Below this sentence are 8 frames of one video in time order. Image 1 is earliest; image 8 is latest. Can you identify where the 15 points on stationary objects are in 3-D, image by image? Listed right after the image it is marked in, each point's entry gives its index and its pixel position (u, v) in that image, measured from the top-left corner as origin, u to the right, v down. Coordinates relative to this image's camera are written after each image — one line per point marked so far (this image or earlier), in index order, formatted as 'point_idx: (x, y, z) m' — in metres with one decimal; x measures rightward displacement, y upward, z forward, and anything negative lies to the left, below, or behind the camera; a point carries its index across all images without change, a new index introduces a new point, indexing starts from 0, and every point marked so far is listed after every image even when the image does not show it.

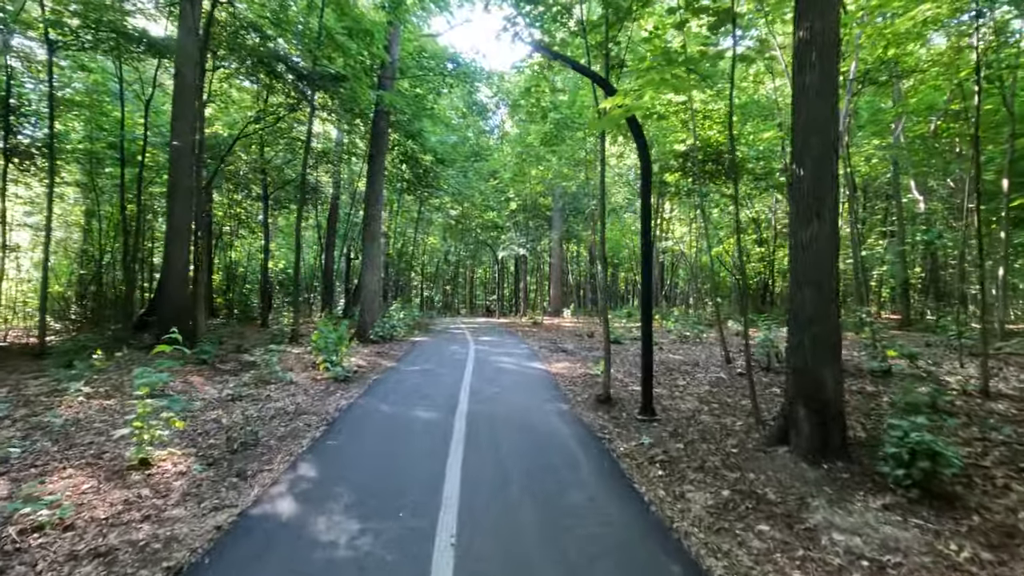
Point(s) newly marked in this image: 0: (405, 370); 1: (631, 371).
0: (-1.9, -1.5, +9.5) m
1: (+2.1, -1.5, +9.3) m
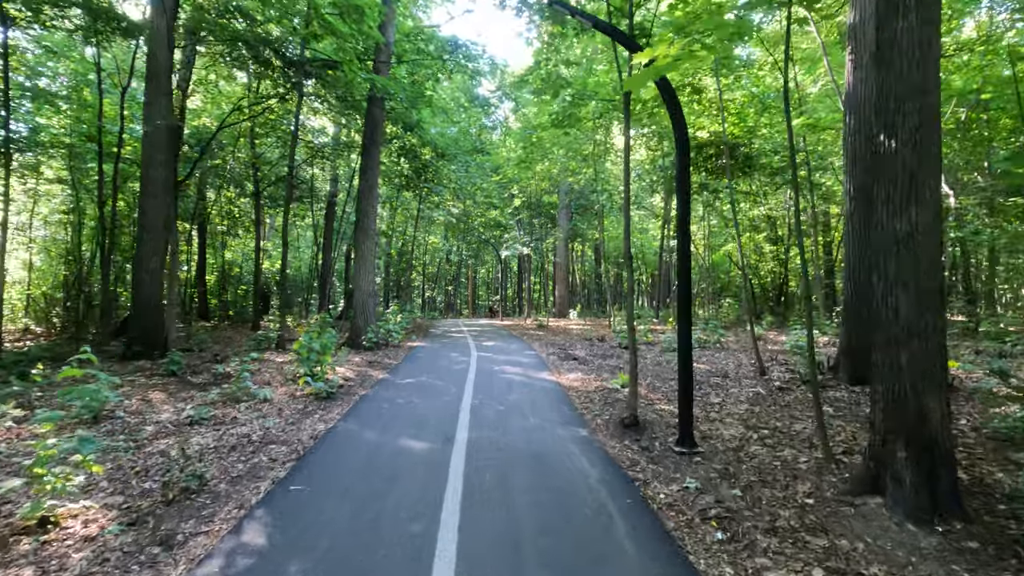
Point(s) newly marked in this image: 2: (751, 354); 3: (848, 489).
0: (-1.8, -1.5, +8.4) m
1: (+2.2, -1.5, +8.2) m
2: (+5.1, -1.4, +11.3) m
3: (+2.5, -1.5, +4.1) m
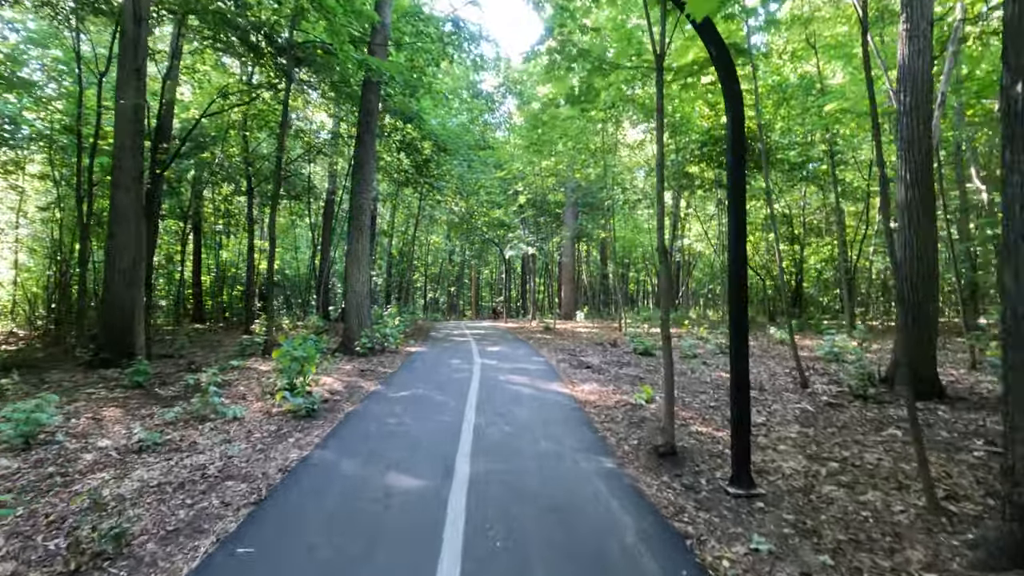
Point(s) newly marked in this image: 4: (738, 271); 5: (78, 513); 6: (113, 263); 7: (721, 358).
0: (-1.7, -1.5, +7.4) m
1: (+2.3, -1.5, +7.1) m
2: (+5.2, -1.4, +10.2) m
3: (+2.6, -1.5, +3.0) m
4: (+1.8, +0.2, +4.3) m
5: (-3.1, -1.6, +3.8) m
6: (-7.0, +0.4, +9.4) m
7: (+4.4, -1.5, +11.2) m
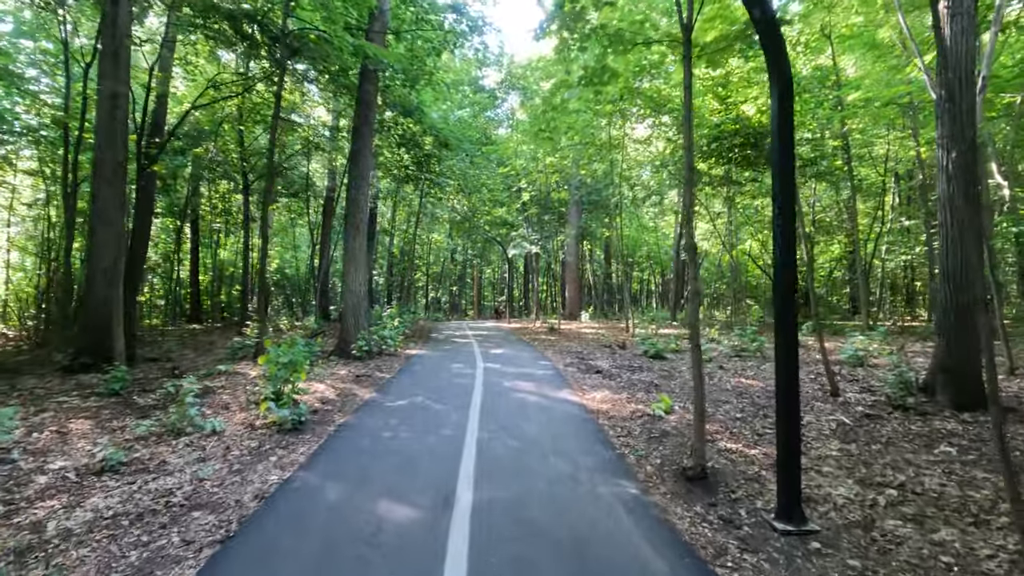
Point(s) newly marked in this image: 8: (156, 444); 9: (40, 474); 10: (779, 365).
0: (-1.6, -1.5, +6.8) m
1: (+2.4, -1.5, +6.6) m
2: (+5.3, -1.4, +9.6) m
3: (+2.7, -1.5, +2.4) m
4: (+1.9, +0.2, +3.7) m
5: (-3.1, -1.6, +3.3) m
6: (-6.9, +0.4, +8.8) m
7: (+4.5, -1.5, +10.6) m
8: (-3.5, -1.5, +5.3) m
9: (-4.0, -1.6, +4.5) m
10: (+1.8, -0.5, +3.6) m
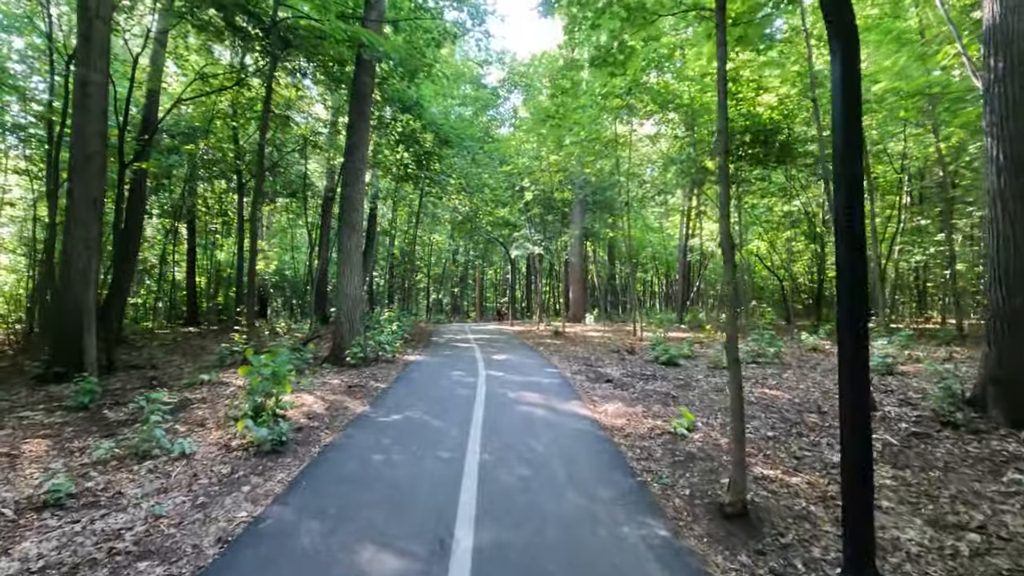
0: (-1.5, -1.6, +6.2) m
1: (+2.4, -1.5, +5.9) m
2: (+5.4, -1.5, +9.0) m
3: (+2.7, -1.6, +1.8) m
4: (+1.9, +0.1, +3.0) m
5: (-3.0, -1.7, +2.7) m
6: (-6.8, +0.4, +8.2) m
7: (+4.6, -1.5, +9.9) m
8: (-3.5, -1.6, +4.7) m
9: (-3.9, -1.6, +3.9) m
10: (+1.9, -0.6, +3.0) m
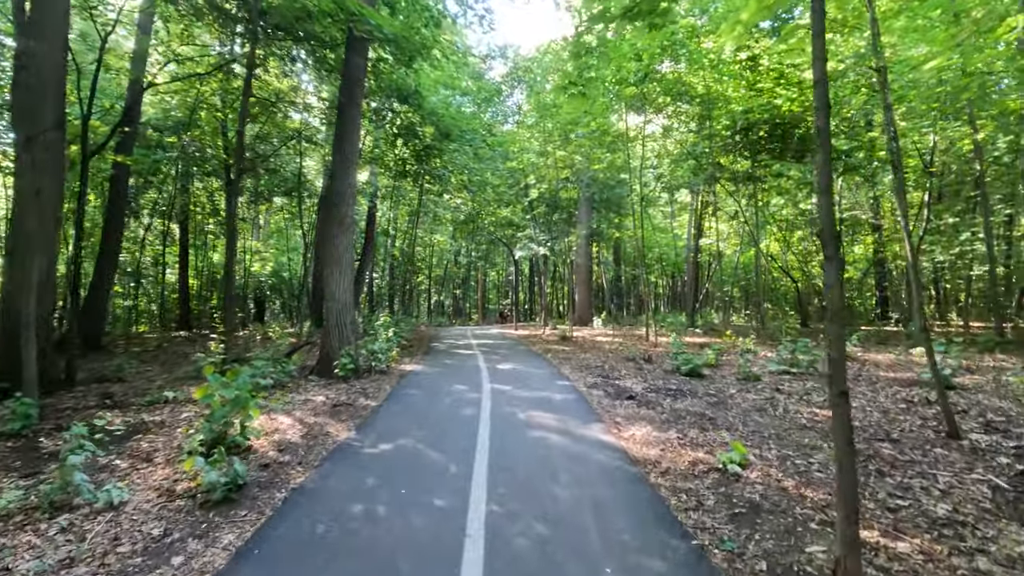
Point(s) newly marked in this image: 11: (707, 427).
0: (-1.4, -1.6, +5.1) m
1: (+2.6, -1.6, +4.8) m
2: (+5.5, -1.5, +7.9) m
3: (+2.8, -1.6, +0.7) m
4: (+2.0, +0.1, +2.0) m
5: (-2.9, -1.7, +1.6) m
6: (-6.7, +0.3, +7.2) m
7: (+4.7, -1.6, +8.8) m
8: (-3.4, -1.6, +3.6) m
9: (-3.8, -1.7, +2.9) m
10: (+2.0, -0.6, +1.9) m
11: (+2.2, -1.6, +6.1) m
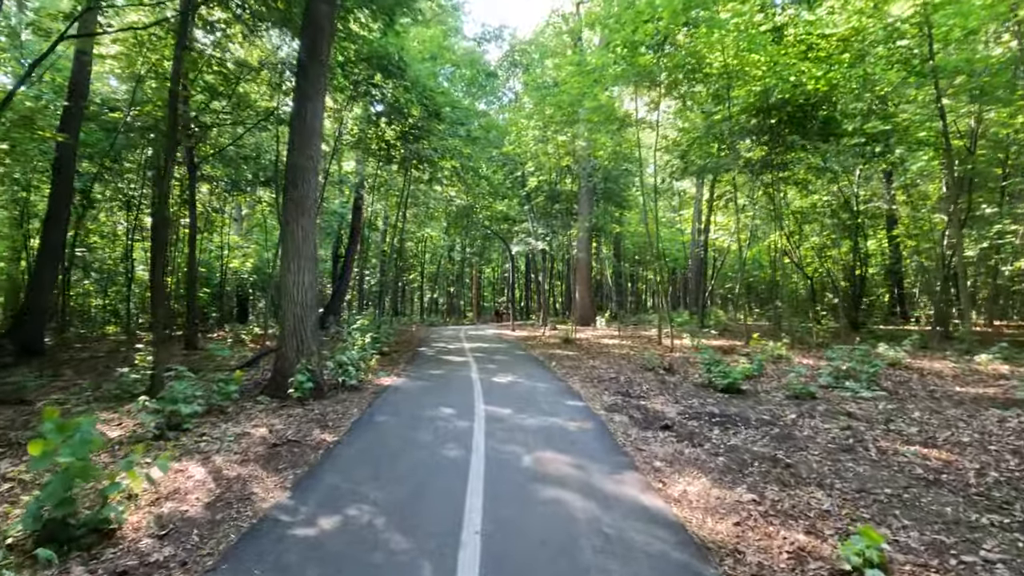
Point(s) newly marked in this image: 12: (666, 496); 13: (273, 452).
0: (-1.4, -1.6, +3.3) m
1: (+2.6, -1.6, +3.1) m
2: (+5.5, -1.5, +6.2) m
3: (+2.9, -1.6, -1.0) m
4: (+2.1, +0.1, +0.2) m
5: (-2.8, -1.7, -0.2) m
6: (-6.7, +0.3, +5.3) m
7: (+4.7, -1.5, +7.1) m
8: (-3.3, -1.6, +1.8) m
9: (-3.8, -1.7, +1.1) m
10: (+2.0, -0.6, +0.2) m
11: (+2.3, -1.6, +4.4) m
12: (+1.2, -1.6, +4.2) m
13: (-2.3, -1.6, +5.1) m
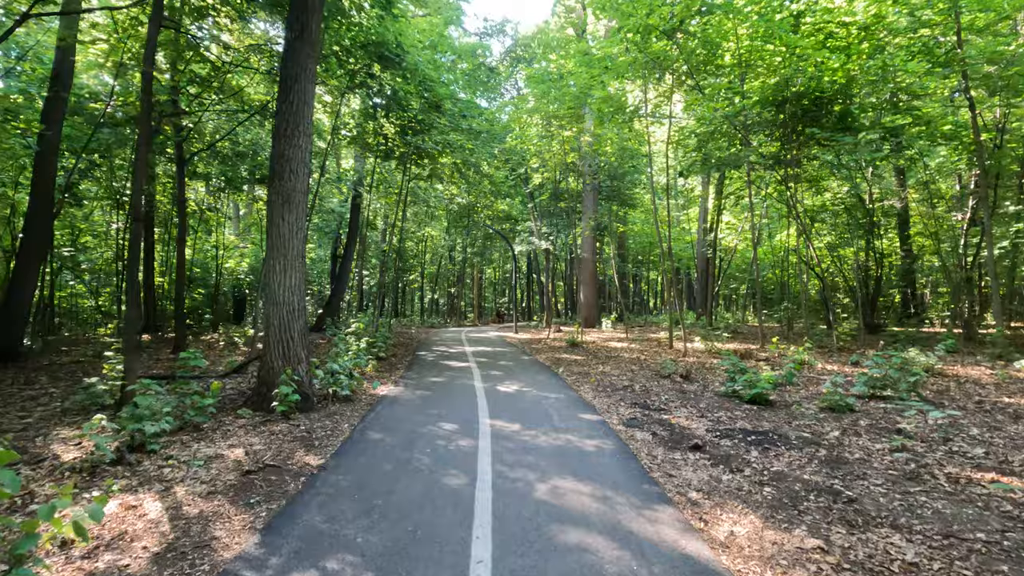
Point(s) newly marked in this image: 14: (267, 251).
0: (-1.3, -1.6, +2.6) m
1: (+2.7, -1.6, +2.4) m
2: (+5.6, -1.5, +5.4) m
3: (+3.0, -1.6, -1.7) m
4: (+2.2, +0.1, -0.5) m
5: (-2.7, -1.7, -0.9) m
6: (-6.6, +0.3, +4.6) m
7: (+4.8, -1.5, +6.4) m
8: (-3.2, -1.7, +1.1) m
9: (-3.7, -1.7, +0.4) m
10: (+2.1, -0.6, -0.5) m
11: (+2.4, -1.6, +3.6) m
12: (+1.3, -1.6, +3.5) m
13: (-2.2, -1.6, +4.4) m
14: (-3.3, +0.5, +7.3) m
